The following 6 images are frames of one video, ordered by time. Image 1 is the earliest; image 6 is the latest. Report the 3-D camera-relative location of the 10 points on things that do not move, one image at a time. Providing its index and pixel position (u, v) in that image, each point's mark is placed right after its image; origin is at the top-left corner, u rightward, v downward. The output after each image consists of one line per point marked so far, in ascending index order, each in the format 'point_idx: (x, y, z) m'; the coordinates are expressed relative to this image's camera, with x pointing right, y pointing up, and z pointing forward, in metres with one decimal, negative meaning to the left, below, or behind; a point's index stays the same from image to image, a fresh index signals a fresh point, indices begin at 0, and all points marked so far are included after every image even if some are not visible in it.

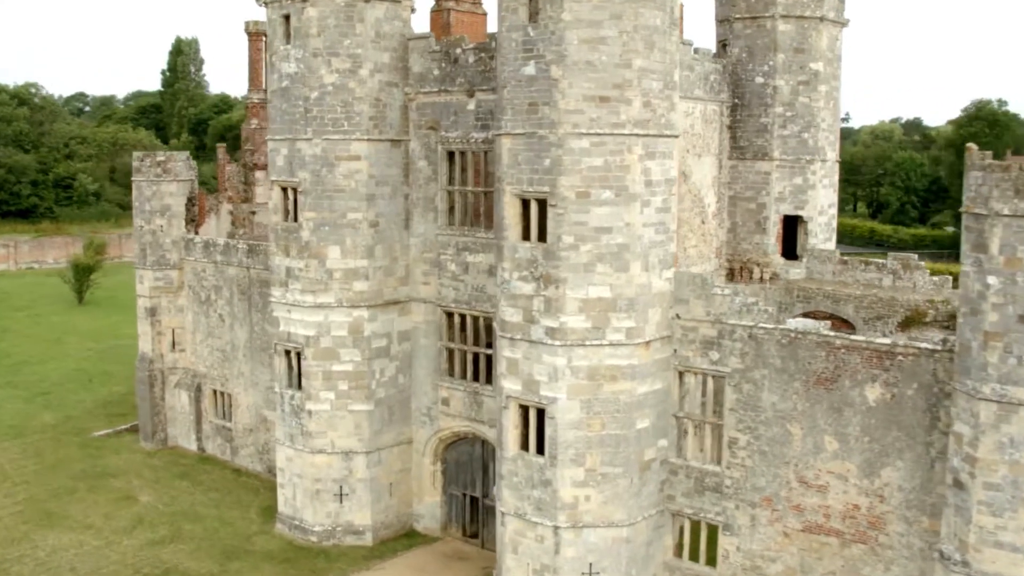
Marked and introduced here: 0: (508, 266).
0: (0.0, +0.3, +13.3) m
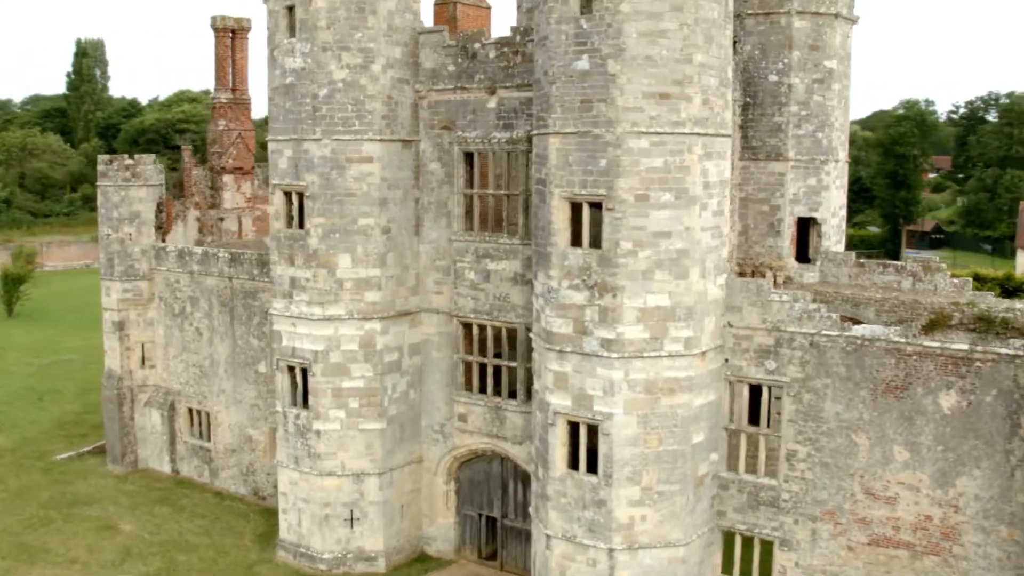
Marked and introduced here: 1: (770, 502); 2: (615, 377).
0: (+0.6, +0.2, +12.5) m
1: (+3.7, -3.0, +13.0) m
2: (+1.4, -1.2, +12.2) m
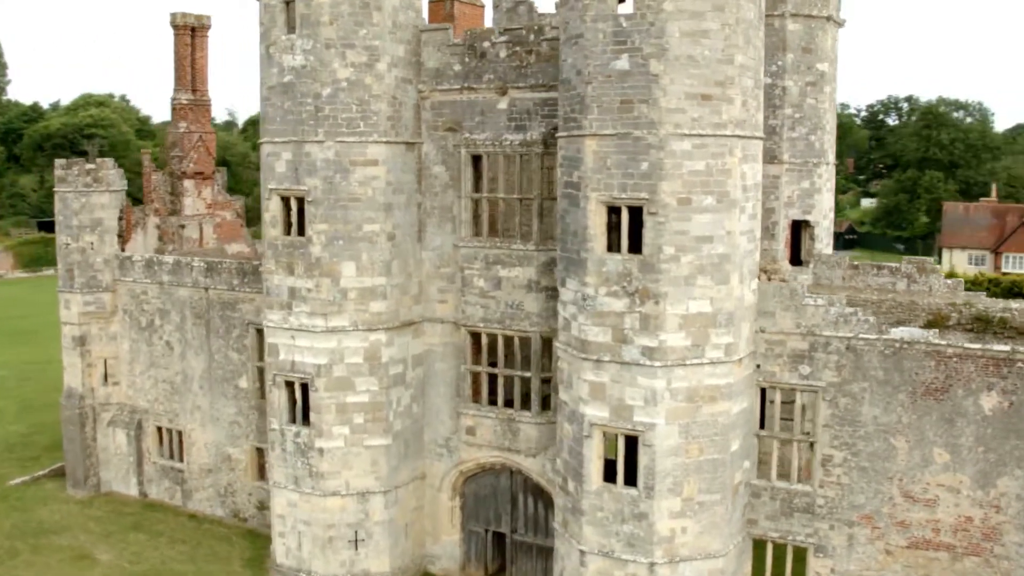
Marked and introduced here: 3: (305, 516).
0: (+1.1, +0.1, +12.1) m
1: (+4.1, -3.1, +12.9) m
2: (+1.9, -1.3, +11.9) m
3: (-3.3, -3.7, +15.0) m
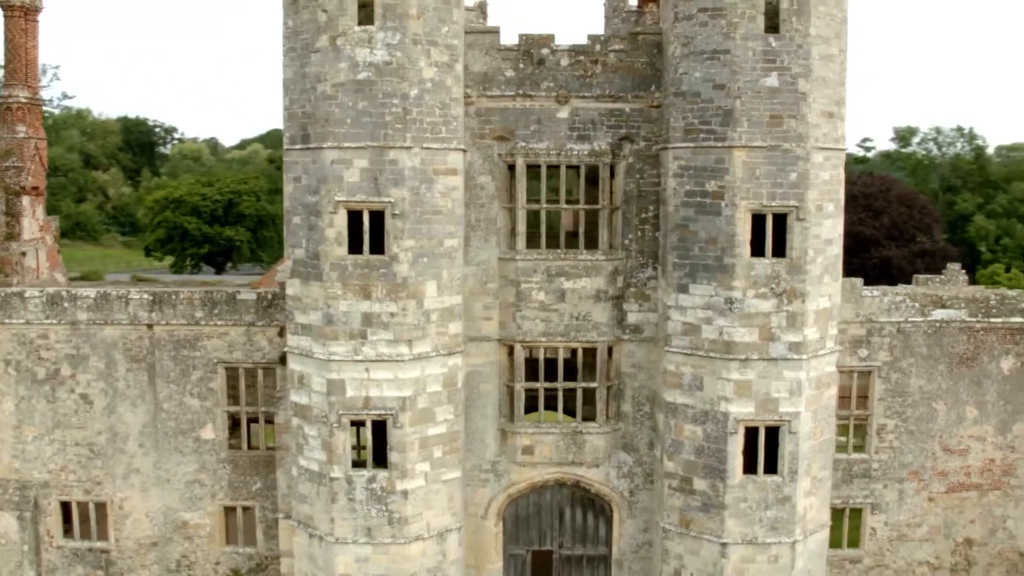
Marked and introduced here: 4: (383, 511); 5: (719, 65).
0: (+3.1, 0.0, +12.8) m
1: (+5.6, -3.0, +14.9) m
2: (+4.0, -1.3, +13.0) m
3: (-1.9, -4.0, +13.2) m
4: (-1.8, -3.1, +13.1) m
5: (+2.8, +3.0, +12.6) m
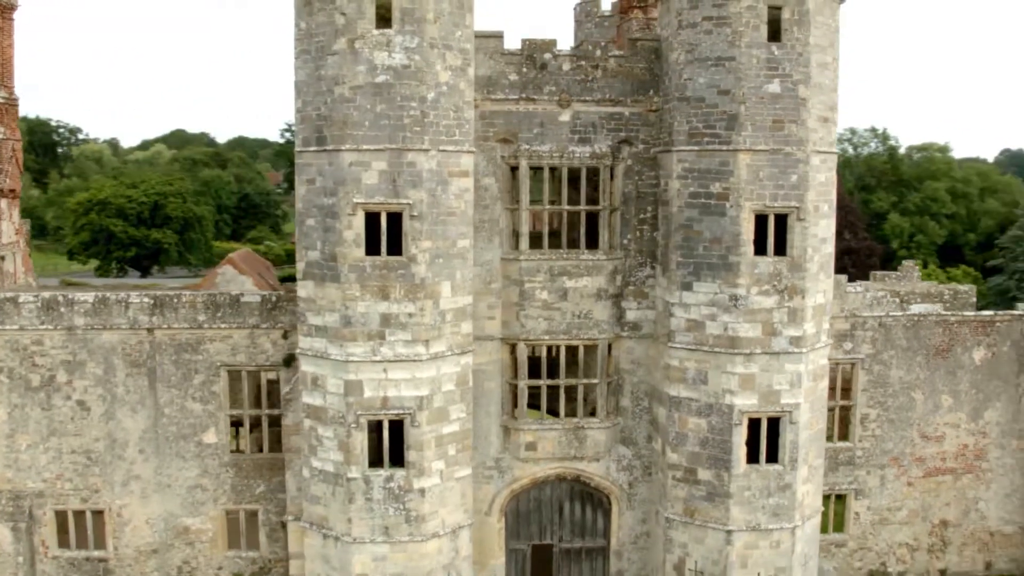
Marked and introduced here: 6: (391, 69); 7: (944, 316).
0: (+3.3, +0.1, +13.3) m
1: (+5.6, -2.9, +15.7) m
2: (+4.2, -1.2, +13.6) m
3: (-1.6, -4.0, +13.3) m
4: (-1.6, -3.1, +13.2) m
5: (+3.0, +3.1, +13.2) m
6: (-1.6, +3.0, +12.6) m
7: (+7.2, -0.5, +15.5) m
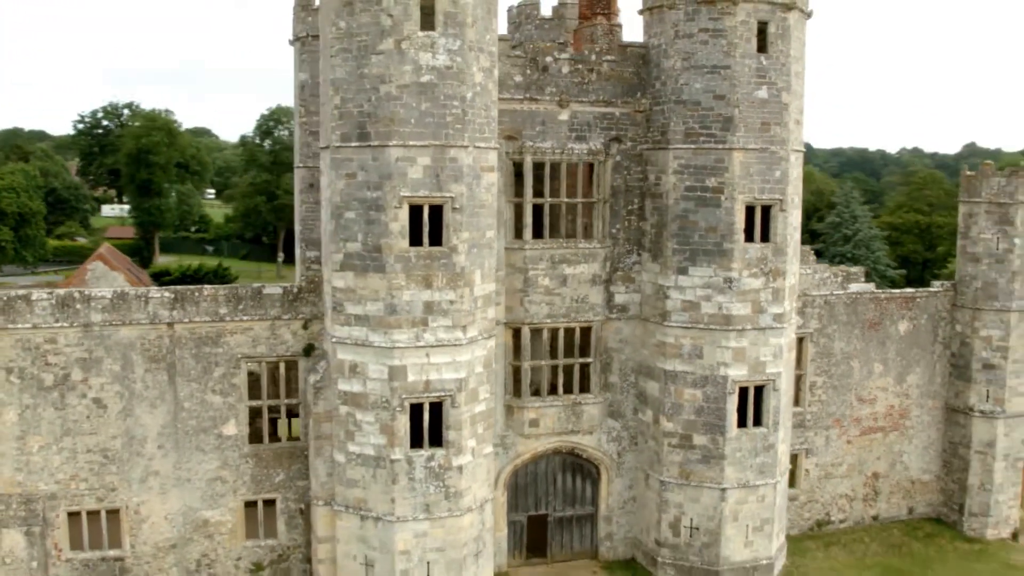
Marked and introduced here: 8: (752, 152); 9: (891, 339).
0: (+3.7, +0.4, +15.0) m
1: (+5.5, -2.6, +17.8) m
2: (+4.5, -0.9, +15.5) m
3: (-1.1, -3.9, +14.1) m
4: (-1.1, -3.0, +14.0) m
5: (+3.3, +3.3, +14.8) m
6: (-1.1, +3.1, +13.3) m
7: (+7.0, -0.1, +17.9) m
8: (+3.9, +2.2, +14.9) m
9: (+7.4, -1.0, +18.2) m
